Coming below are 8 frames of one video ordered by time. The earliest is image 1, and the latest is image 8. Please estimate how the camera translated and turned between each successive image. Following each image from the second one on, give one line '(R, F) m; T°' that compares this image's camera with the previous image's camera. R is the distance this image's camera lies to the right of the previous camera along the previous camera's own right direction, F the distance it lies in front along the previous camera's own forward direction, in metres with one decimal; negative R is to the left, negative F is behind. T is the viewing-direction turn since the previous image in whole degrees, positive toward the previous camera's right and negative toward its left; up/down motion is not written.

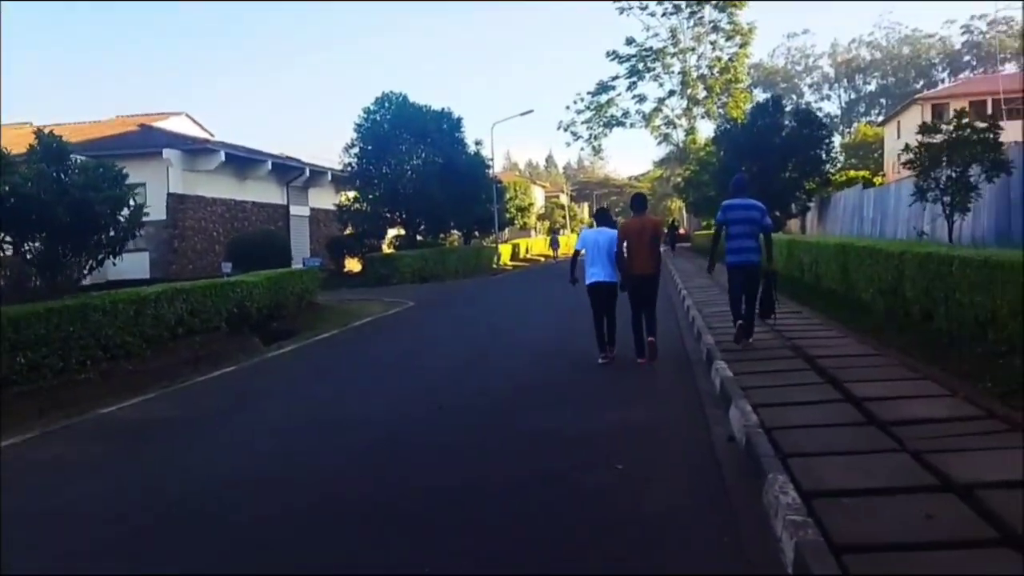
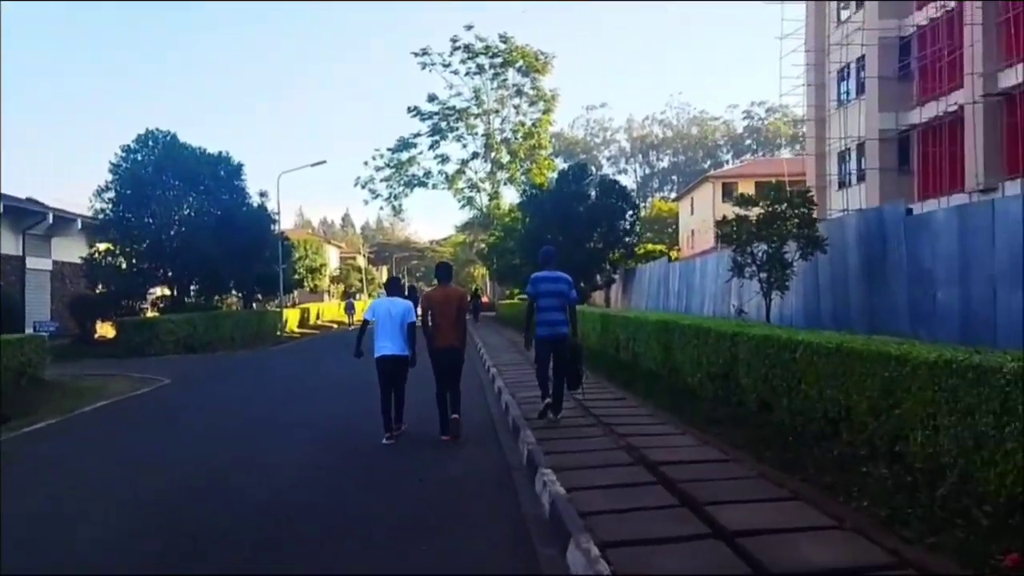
(+0.1, +1.3) m; +10°
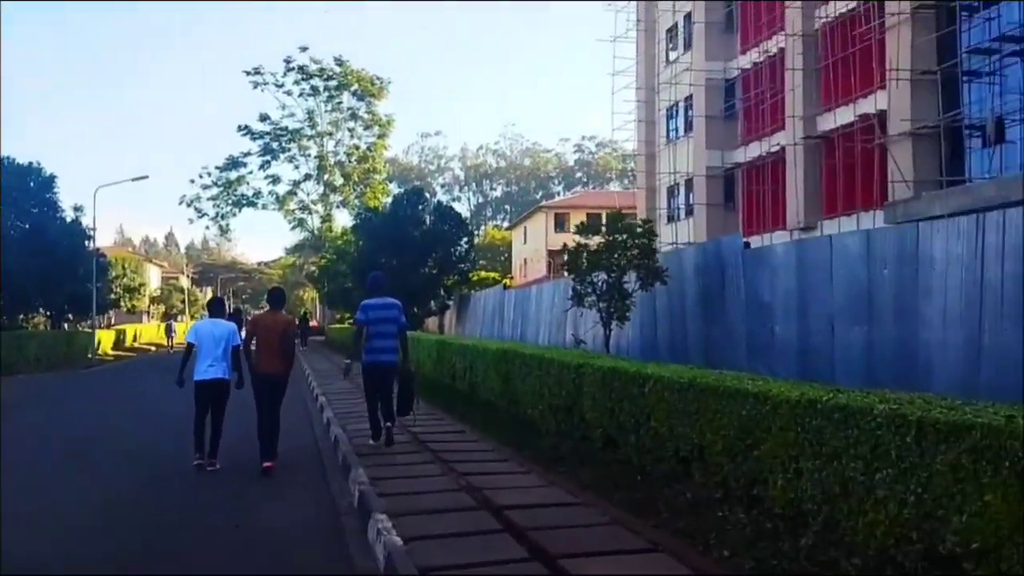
(0.0, +0.5) m; +8°
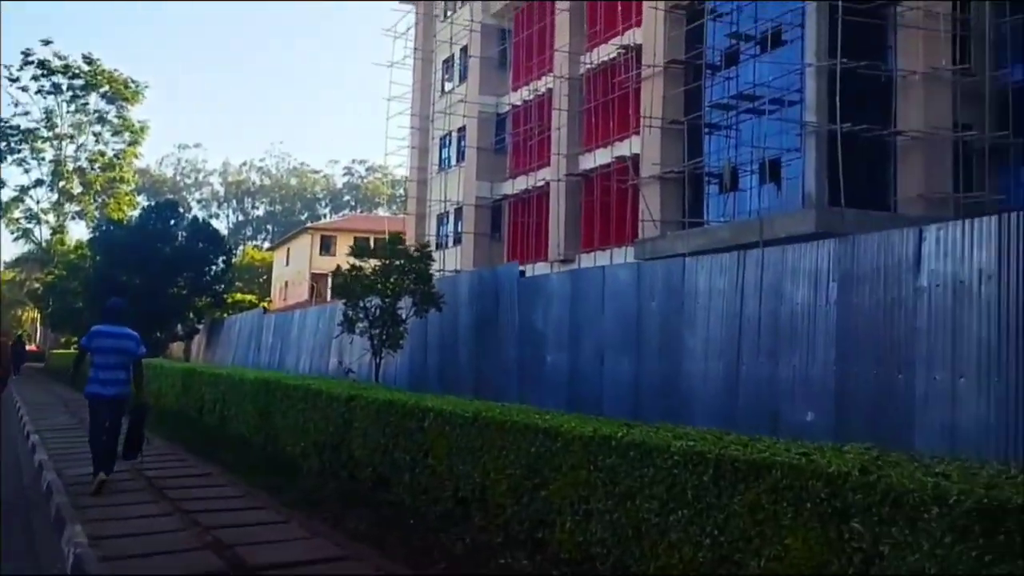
(0.0, +0.4) m; +11°
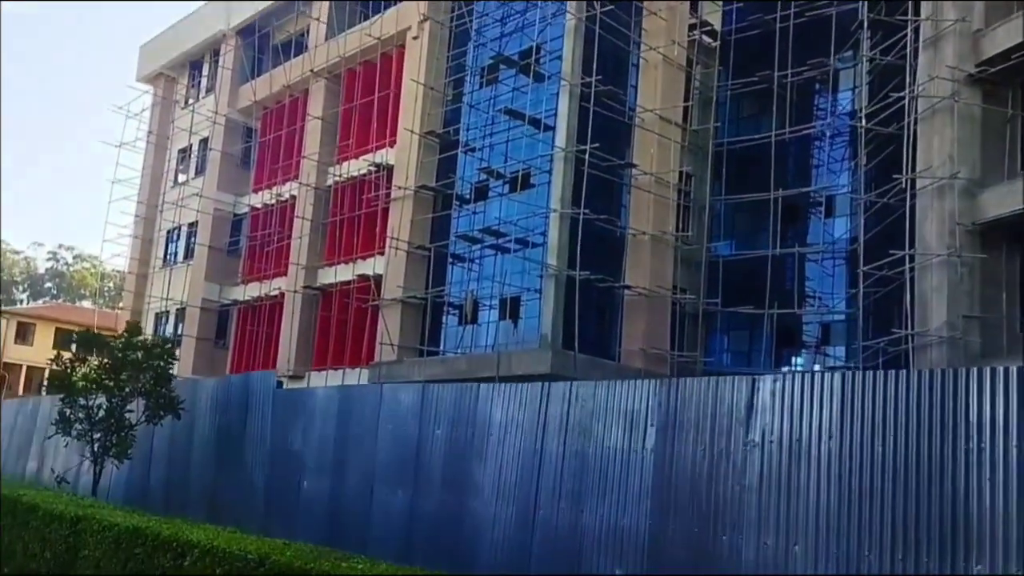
(-0.4, +1.5) m; +14°
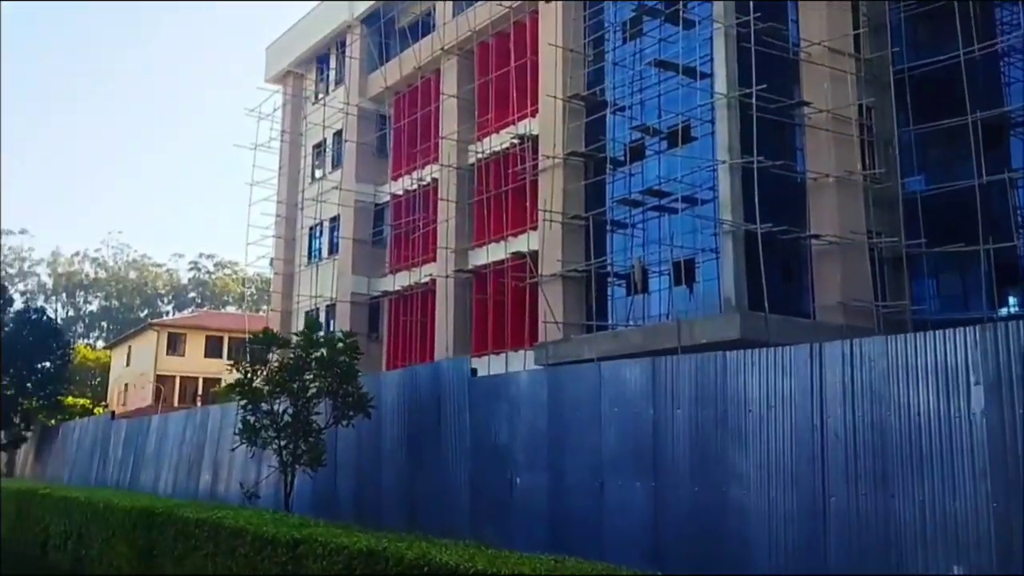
(-0.7, +1.4) m; -7°
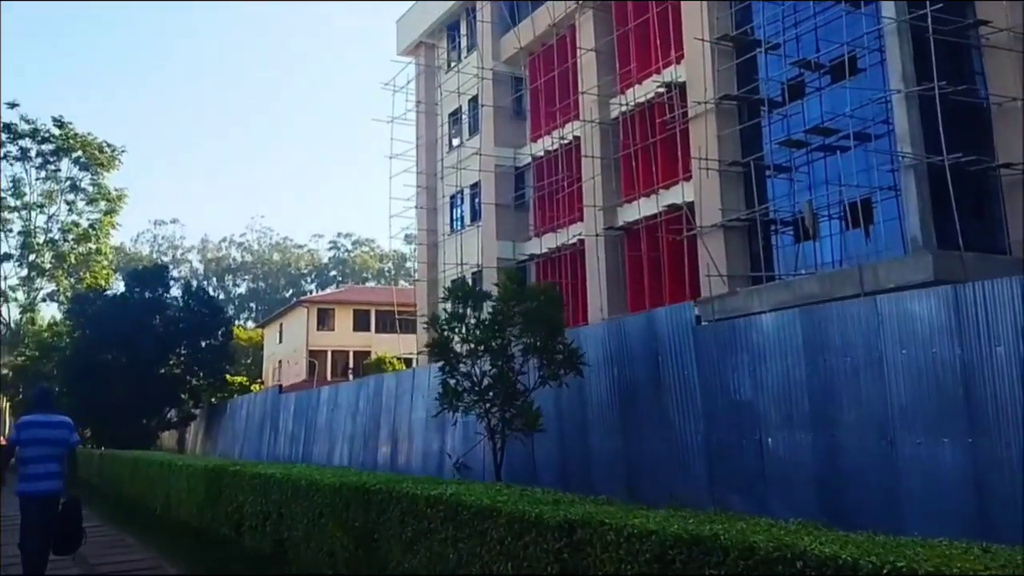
(-0.5, +0.7) m; -6°
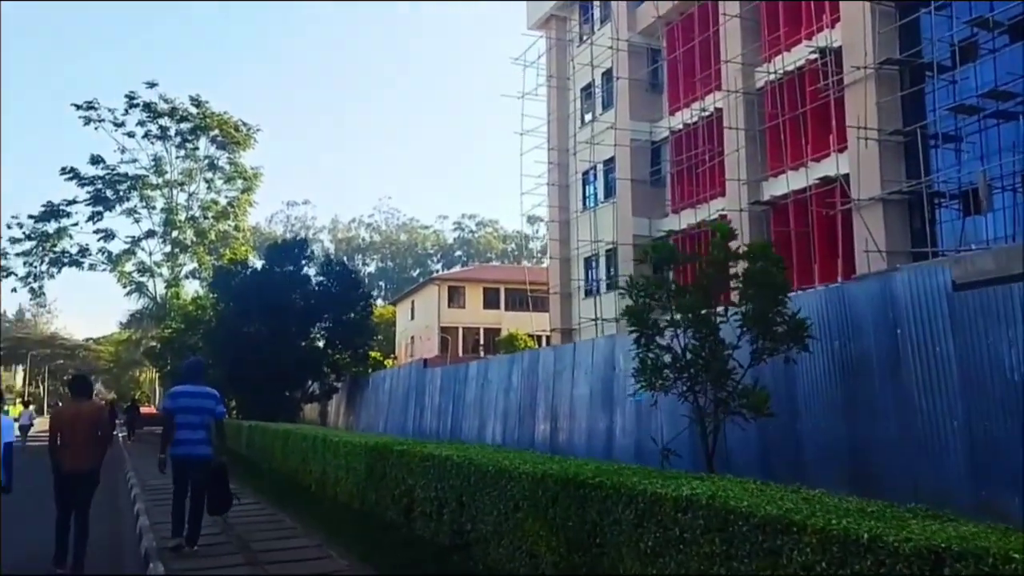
(-0.5, +0.6) m; -6°
